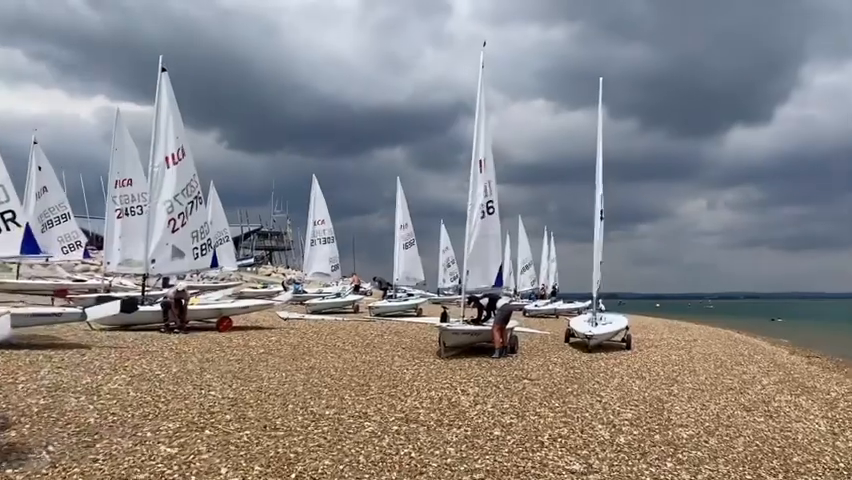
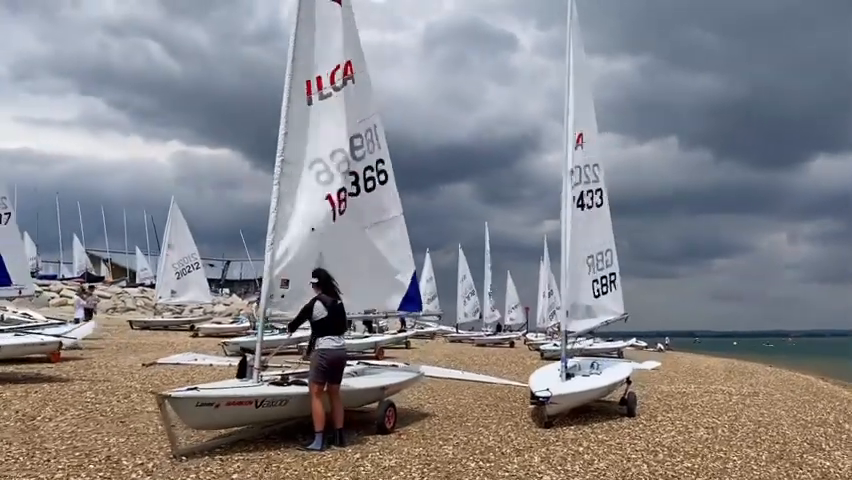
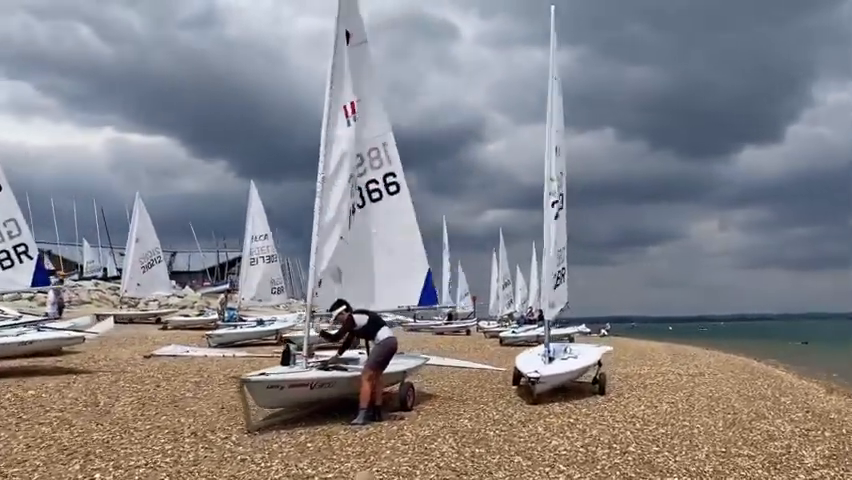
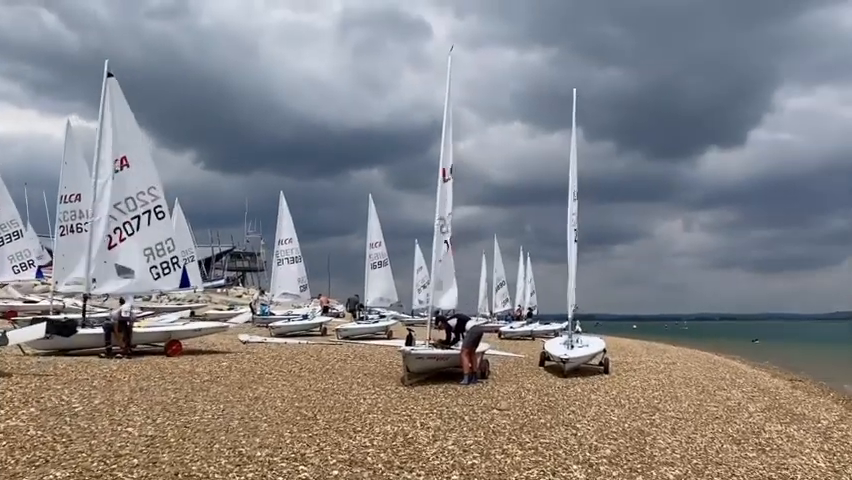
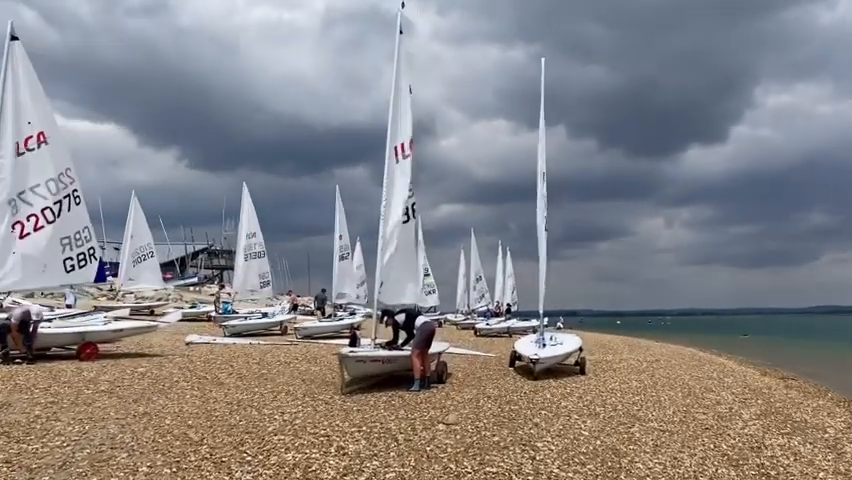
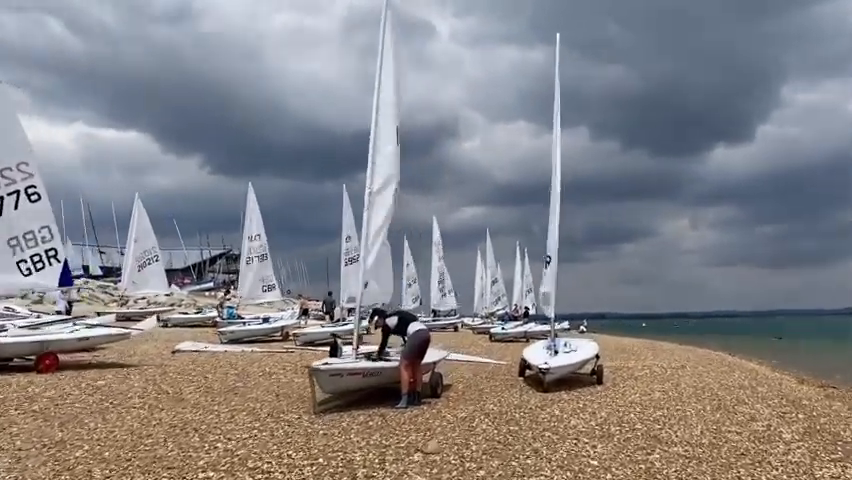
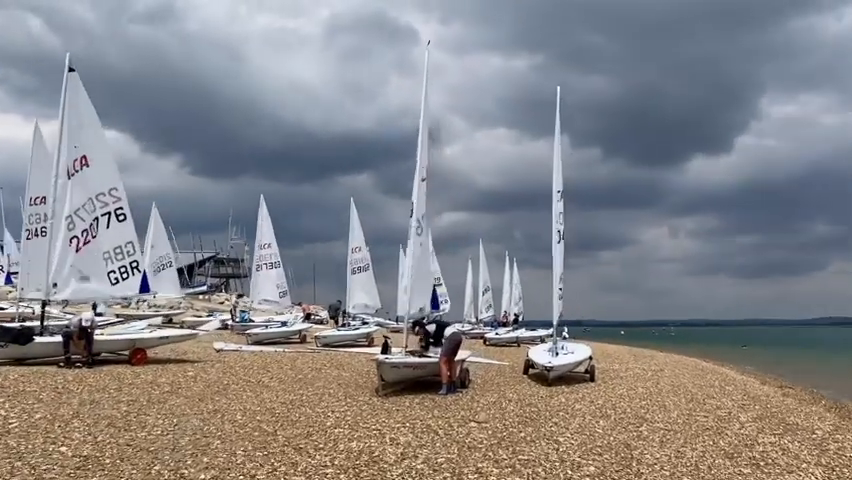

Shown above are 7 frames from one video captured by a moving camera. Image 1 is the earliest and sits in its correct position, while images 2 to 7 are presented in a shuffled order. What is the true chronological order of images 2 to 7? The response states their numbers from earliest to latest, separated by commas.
4, 7, 5, 6, 3, 2
